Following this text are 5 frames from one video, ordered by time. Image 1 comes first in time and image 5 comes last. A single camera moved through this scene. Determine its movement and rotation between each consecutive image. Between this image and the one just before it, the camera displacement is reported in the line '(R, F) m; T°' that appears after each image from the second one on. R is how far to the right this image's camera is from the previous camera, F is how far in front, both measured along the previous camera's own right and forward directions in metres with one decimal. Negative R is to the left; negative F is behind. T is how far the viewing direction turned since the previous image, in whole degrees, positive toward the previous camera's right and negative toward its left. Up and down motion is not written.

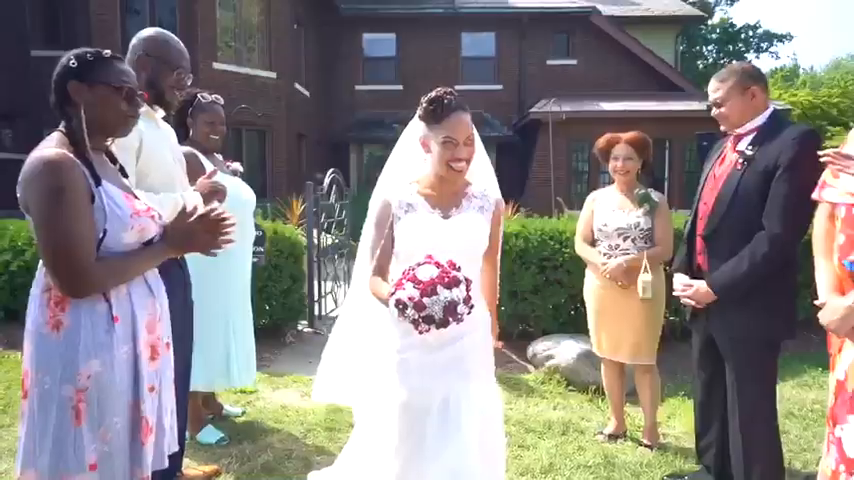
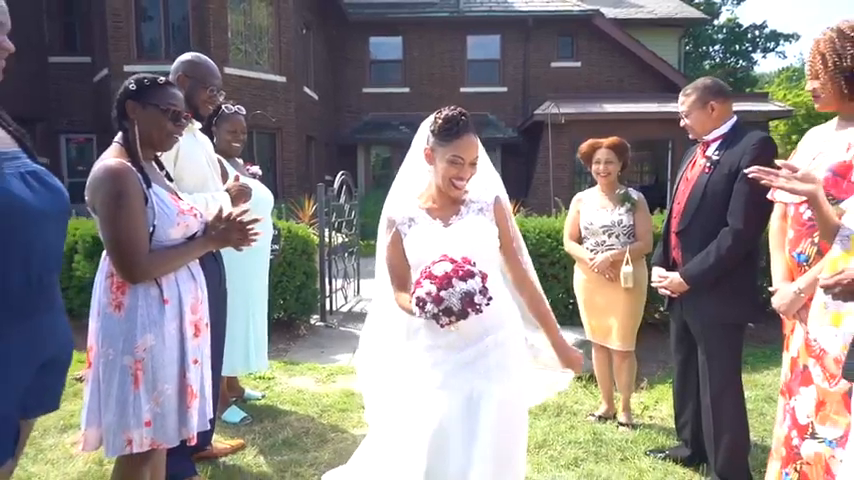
(0.0, -0.4) m; -1°
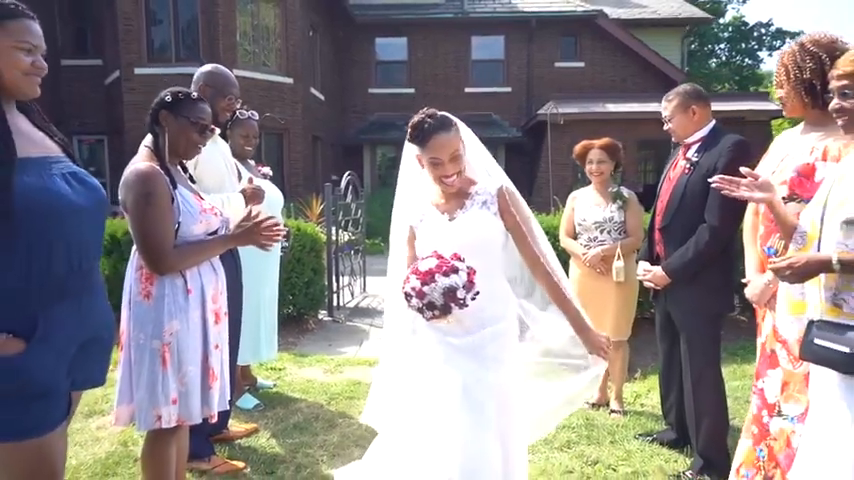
(0.0, -0.3) m; 0°
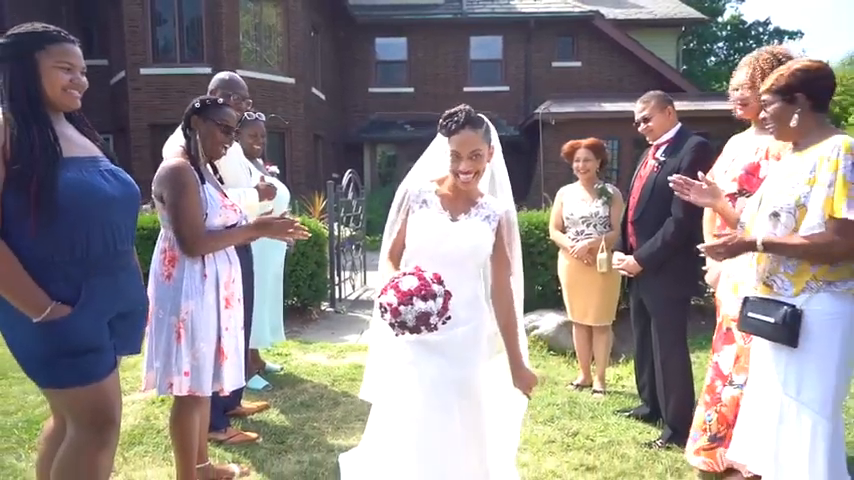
(0.0, -0.4) m; 0°
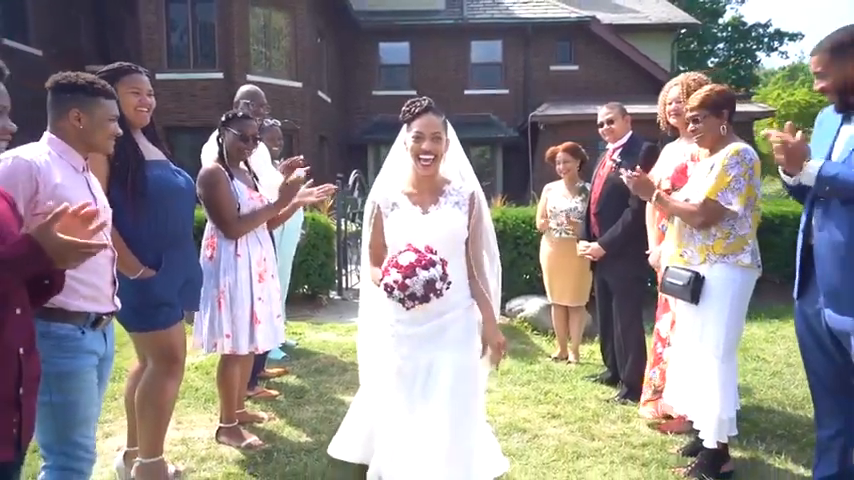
(+0.1, -0.9) m; 0°
